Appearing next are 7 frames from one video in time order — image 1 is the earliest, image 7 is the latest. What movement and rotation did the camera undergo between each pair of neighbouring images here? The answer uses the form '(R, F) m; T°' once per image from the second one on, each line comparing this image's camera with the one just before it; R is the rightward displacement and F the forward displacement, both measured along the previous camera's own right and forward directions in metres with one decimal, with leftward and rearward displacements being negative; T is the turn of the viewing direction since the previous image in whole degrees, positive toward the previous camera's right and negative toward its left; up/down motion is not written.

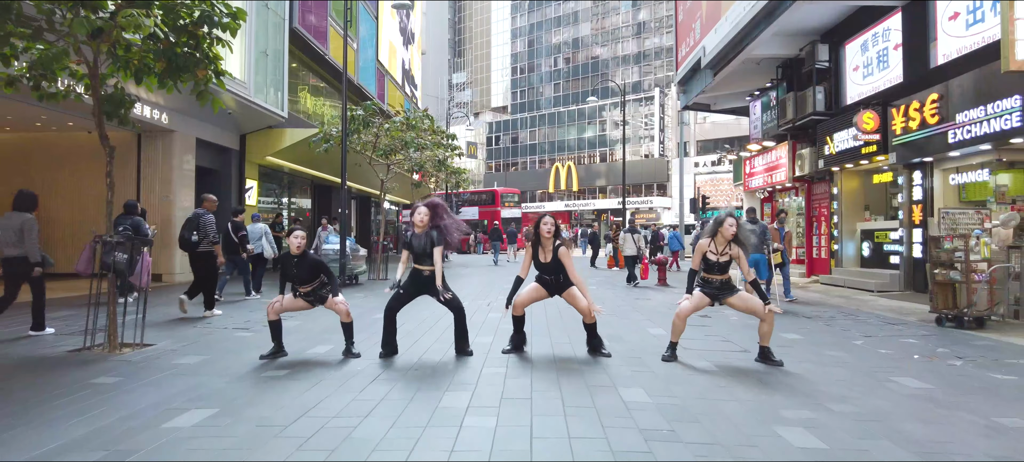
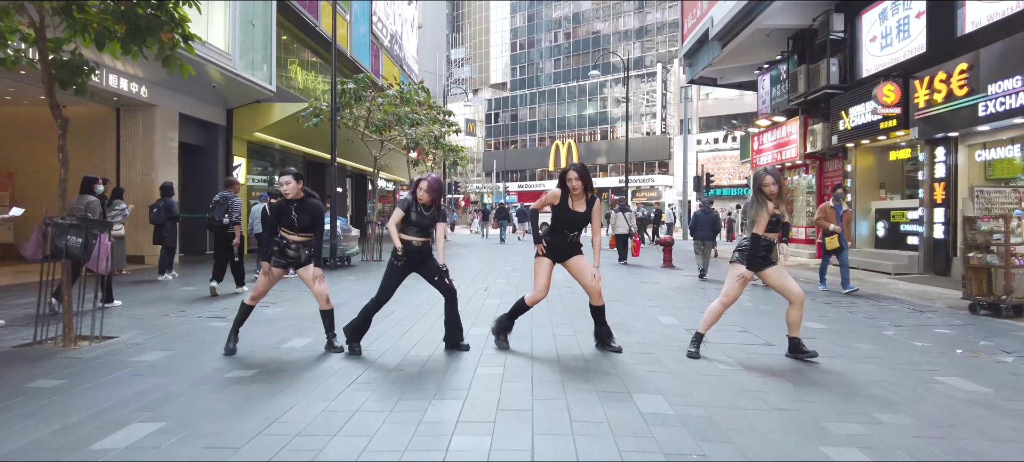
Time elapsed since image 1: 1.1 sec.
(0.0, +0.6) m; 0°
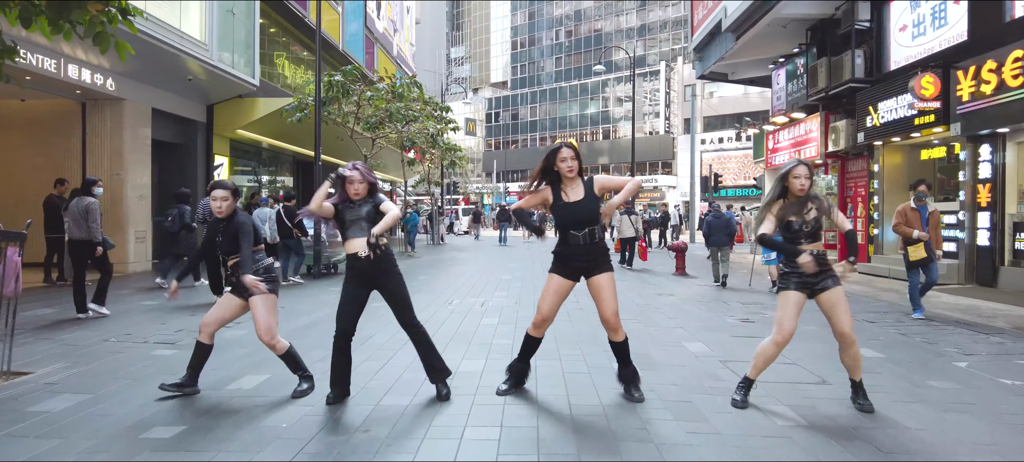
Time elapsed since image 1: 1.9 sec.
(0.0, +1.1) m; 0°
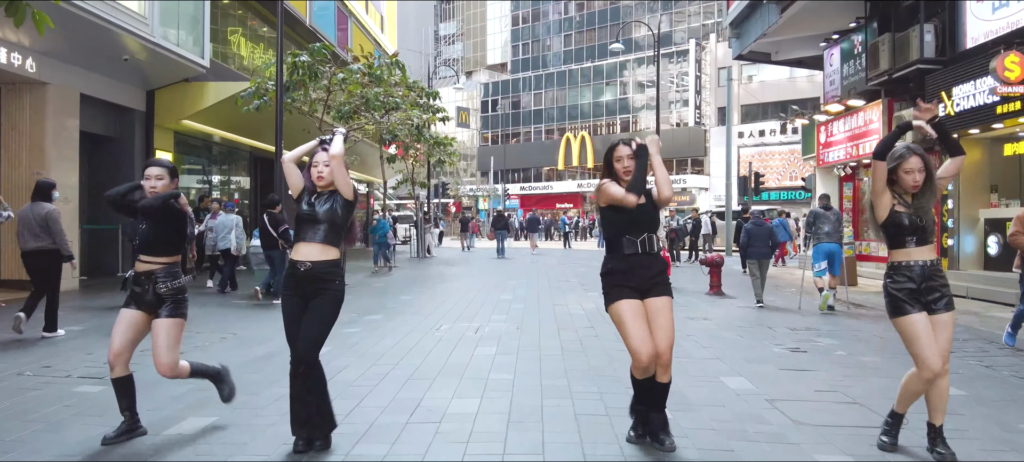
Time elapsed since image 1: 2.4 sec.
(+0.1, +2.2) m; 0°
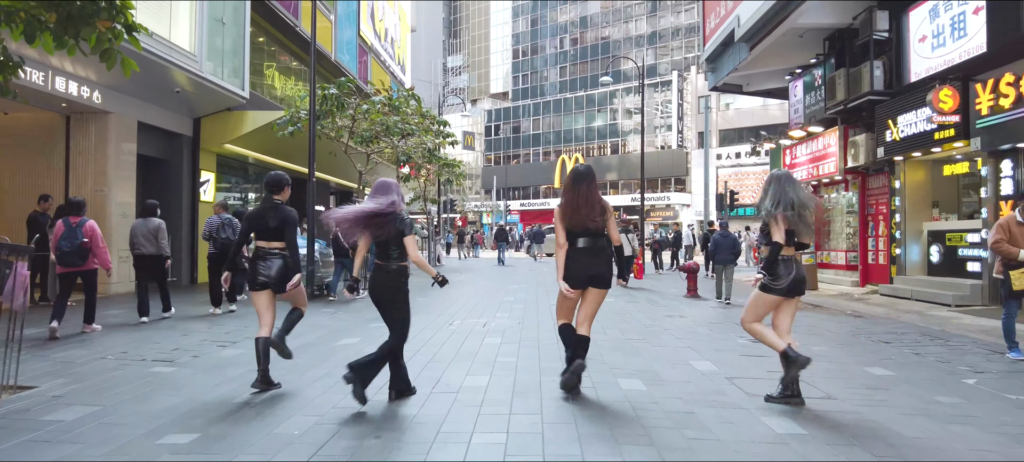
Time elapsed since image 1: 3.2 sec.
(-0.1, -1.5) m; 0°
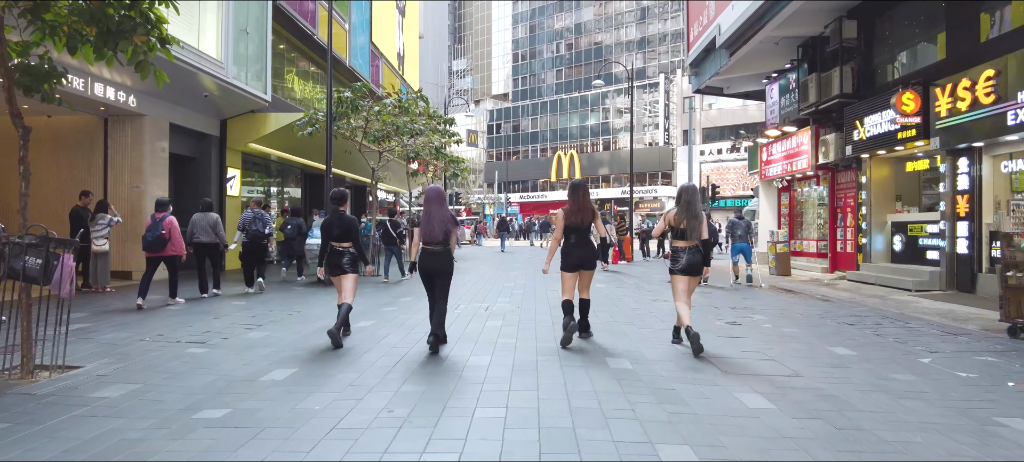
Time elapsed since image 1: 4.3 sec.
(0.0, -1.2) m; 0°
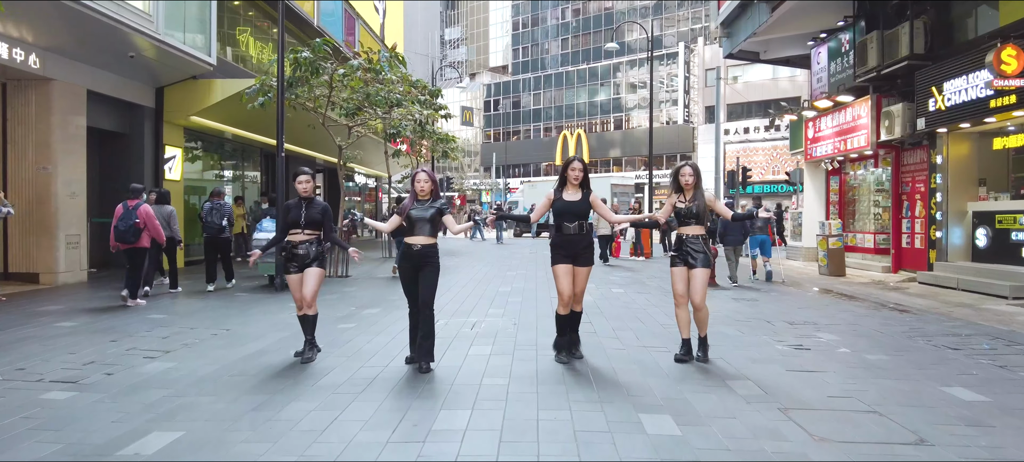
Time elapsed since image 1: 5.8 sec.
(+0.1, +2.5) m; 0°
